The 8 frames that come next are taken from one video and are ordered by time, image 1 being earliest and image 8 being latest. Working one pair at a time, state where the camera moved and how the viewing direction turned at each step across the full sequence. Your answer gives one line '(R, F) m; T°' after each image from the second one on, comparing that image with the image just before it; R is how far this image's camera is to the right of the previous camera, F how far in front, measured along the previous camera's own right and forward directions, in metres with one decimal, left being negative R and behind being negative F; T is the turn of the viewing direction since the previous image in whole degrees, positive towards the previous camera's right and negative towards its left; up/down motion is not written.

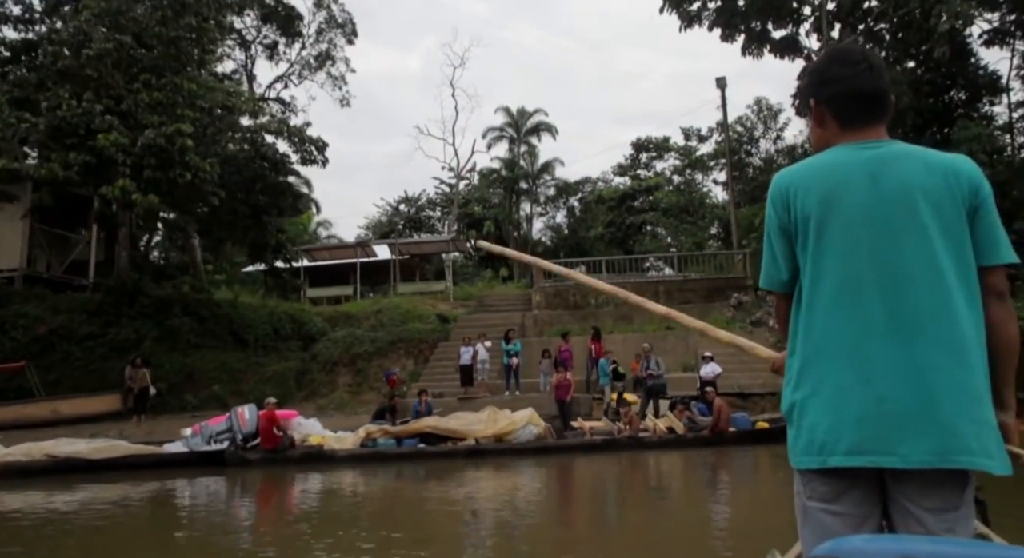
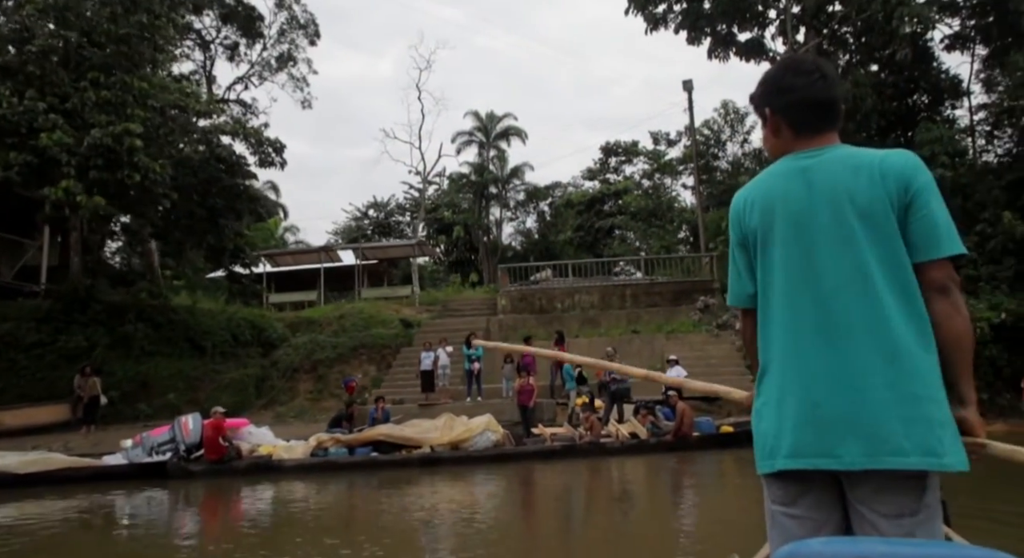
(+0.3, +0.3) m; +2°
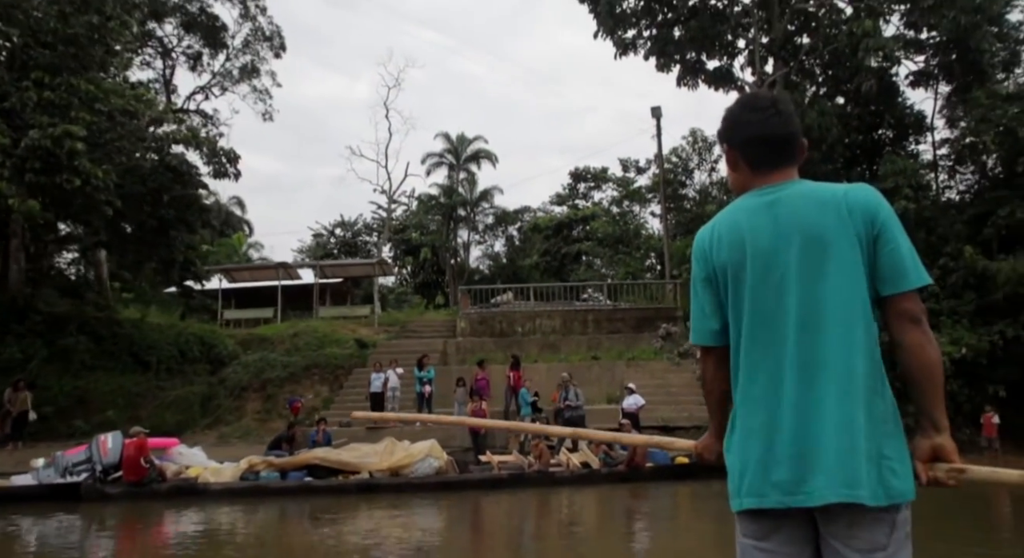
(+0.3, +0.4) m; +2°
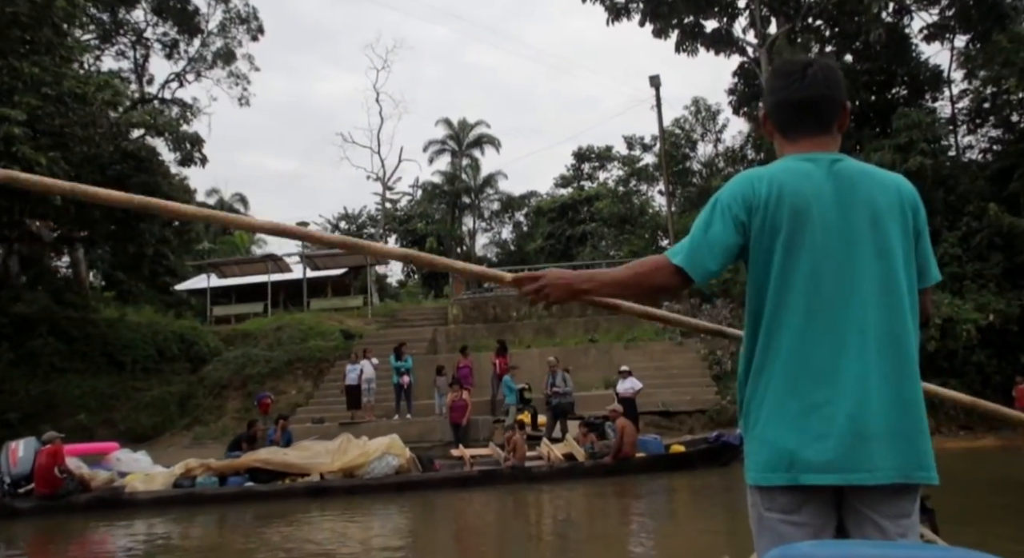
(+0.8, +1.2) m; -1°
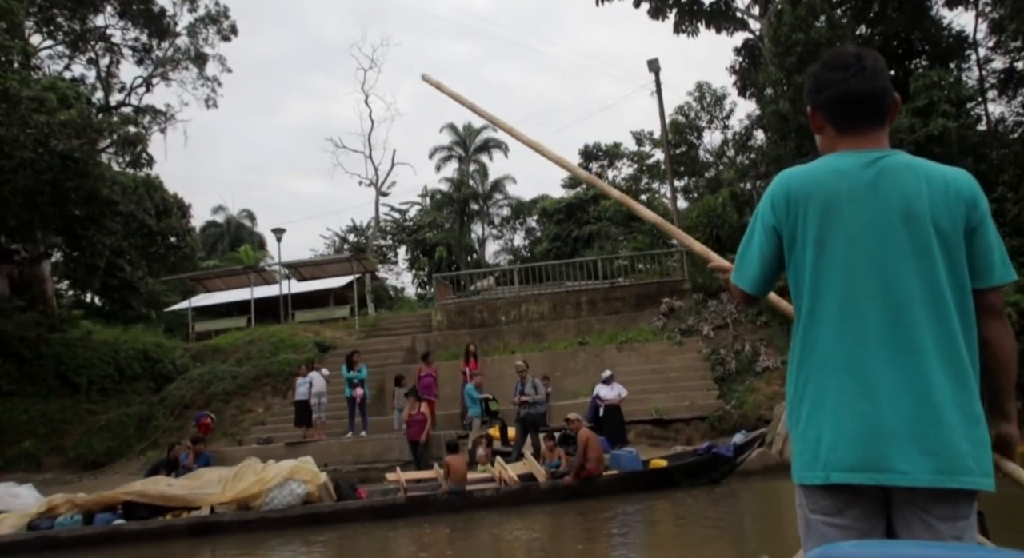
(+1.1, +1.8) m; -2°
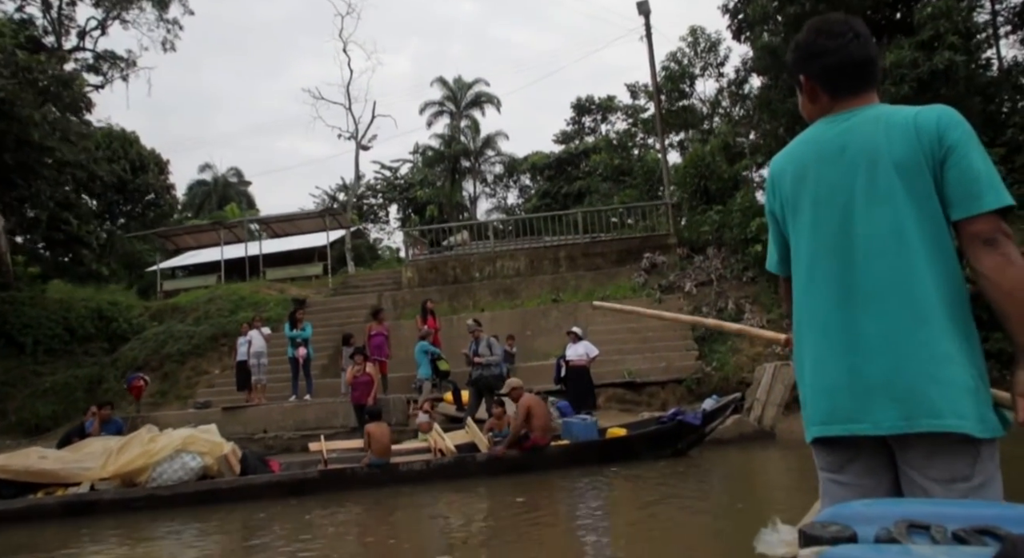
(+0.7, +1.2) m; 0°
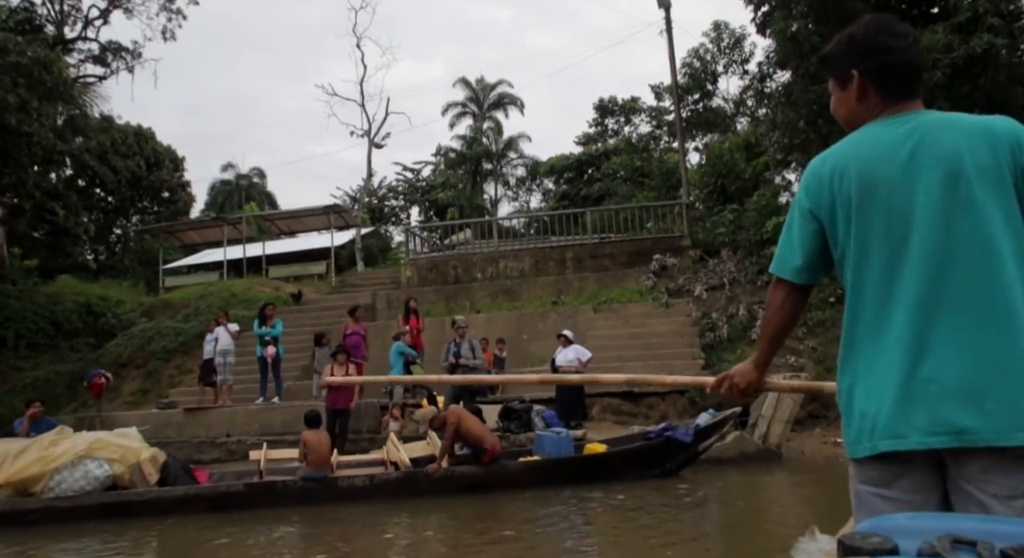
(+0.6, +1.0) m; -2°
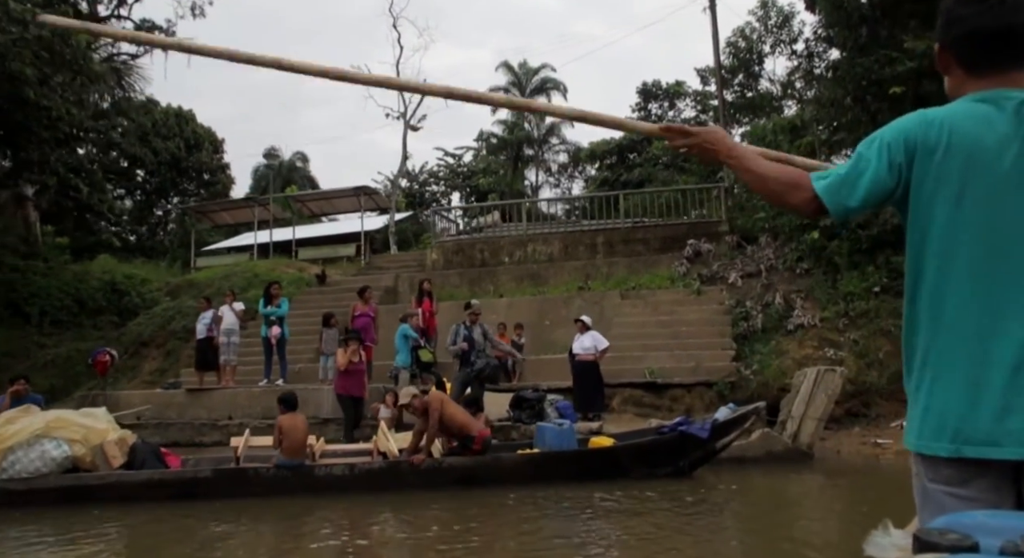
(+0.4, +0.7) m; -4°
